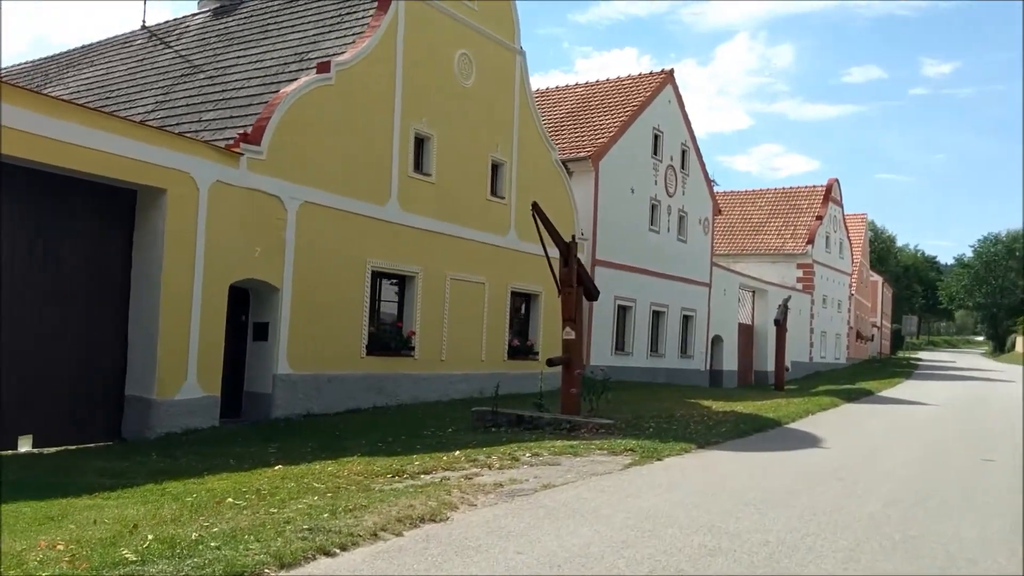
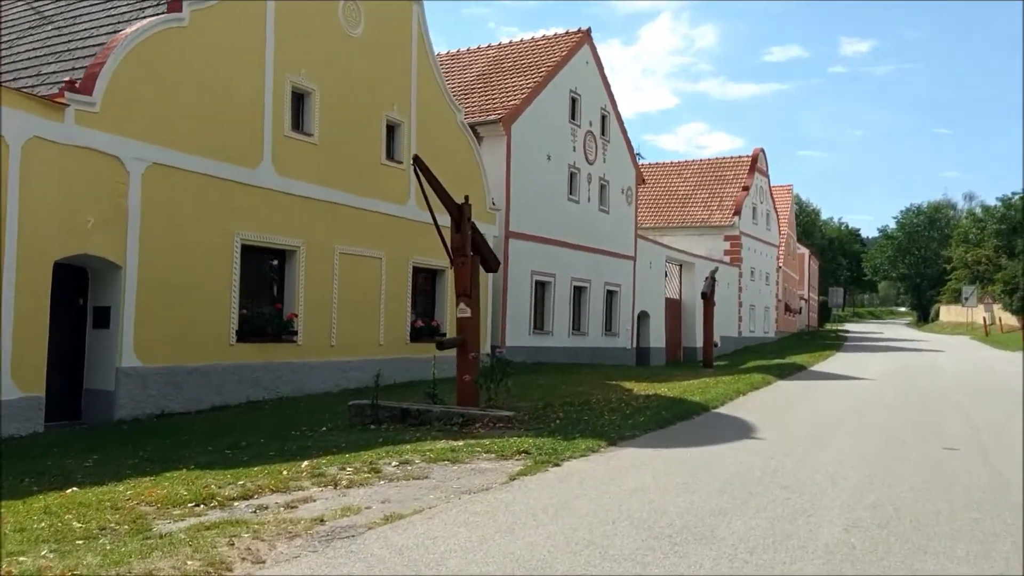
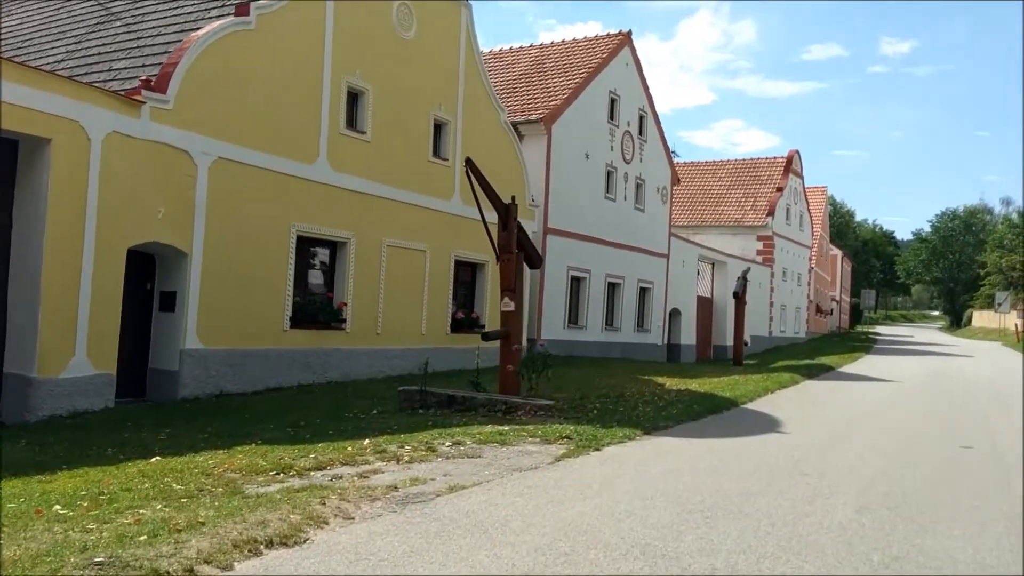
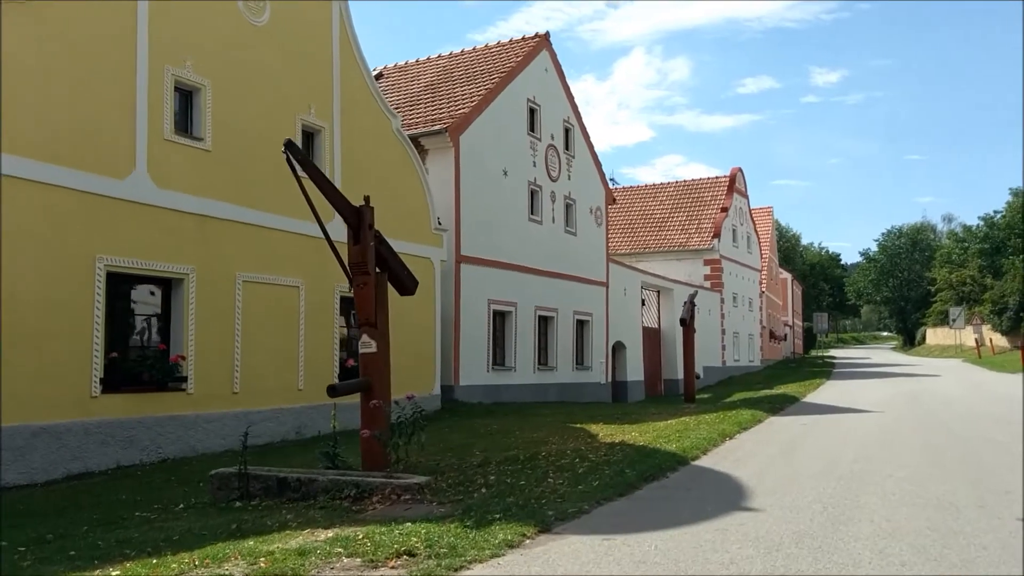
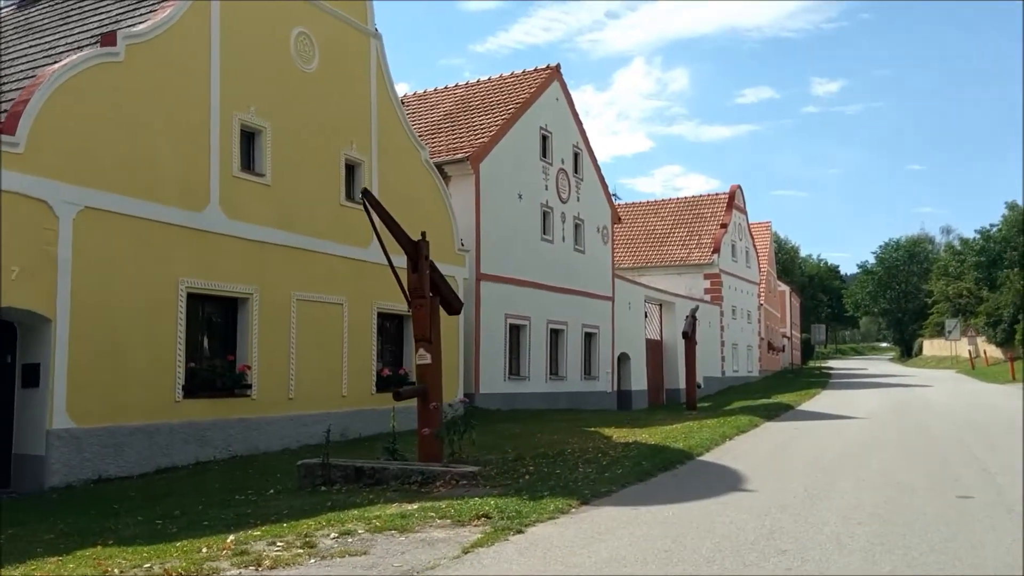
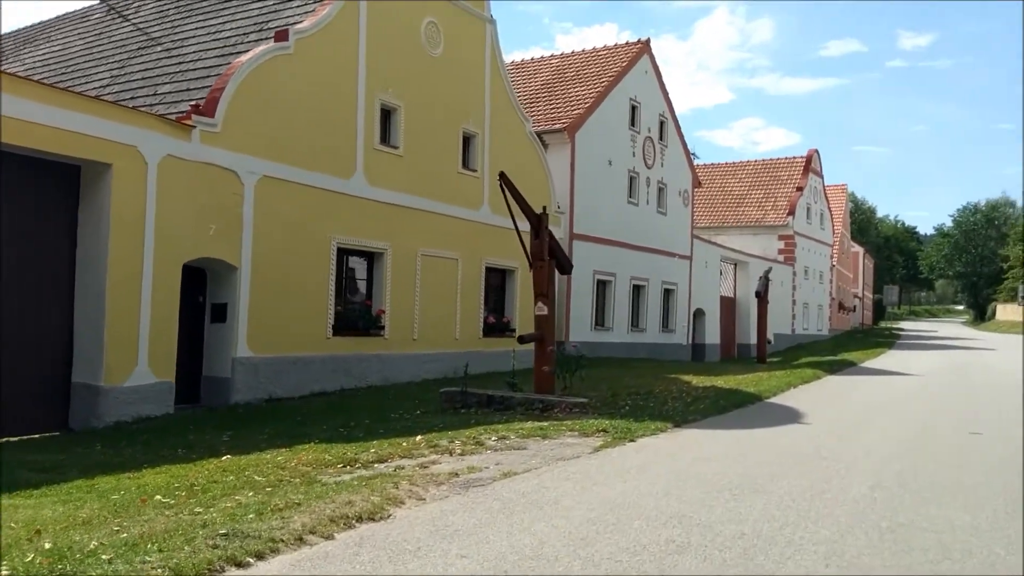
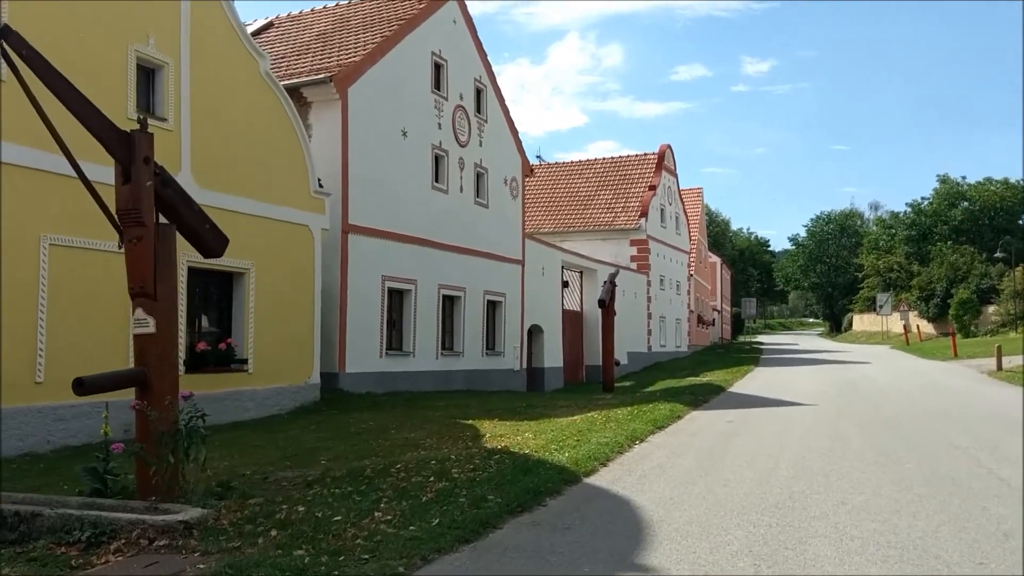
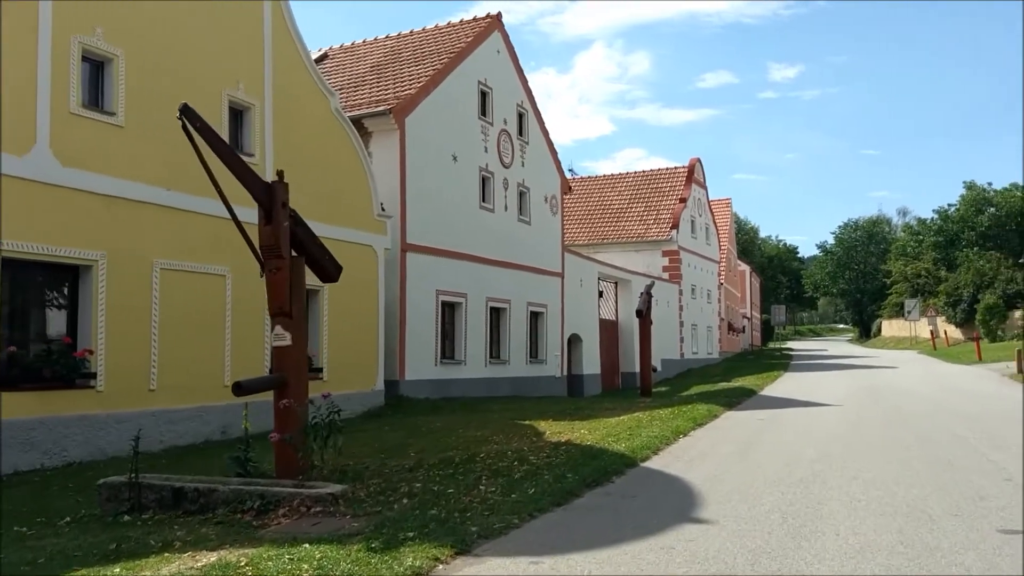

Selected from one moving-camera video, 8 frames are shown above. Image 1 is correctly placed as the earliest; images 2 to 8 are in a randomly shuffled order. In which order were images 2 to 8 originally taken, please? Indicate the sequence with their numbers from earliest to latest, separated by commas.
6, 3, 2, 5, 4, 8, 7
